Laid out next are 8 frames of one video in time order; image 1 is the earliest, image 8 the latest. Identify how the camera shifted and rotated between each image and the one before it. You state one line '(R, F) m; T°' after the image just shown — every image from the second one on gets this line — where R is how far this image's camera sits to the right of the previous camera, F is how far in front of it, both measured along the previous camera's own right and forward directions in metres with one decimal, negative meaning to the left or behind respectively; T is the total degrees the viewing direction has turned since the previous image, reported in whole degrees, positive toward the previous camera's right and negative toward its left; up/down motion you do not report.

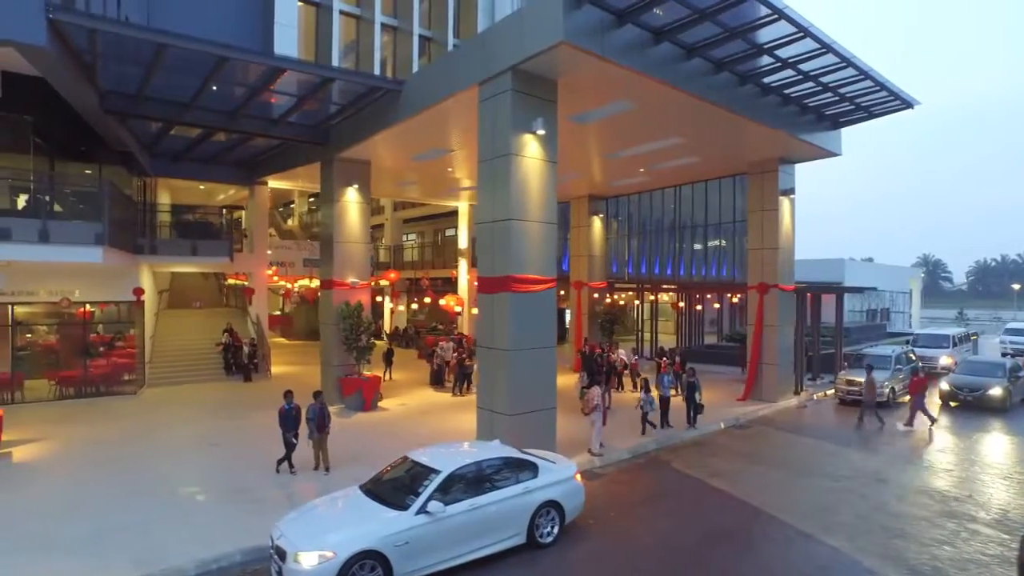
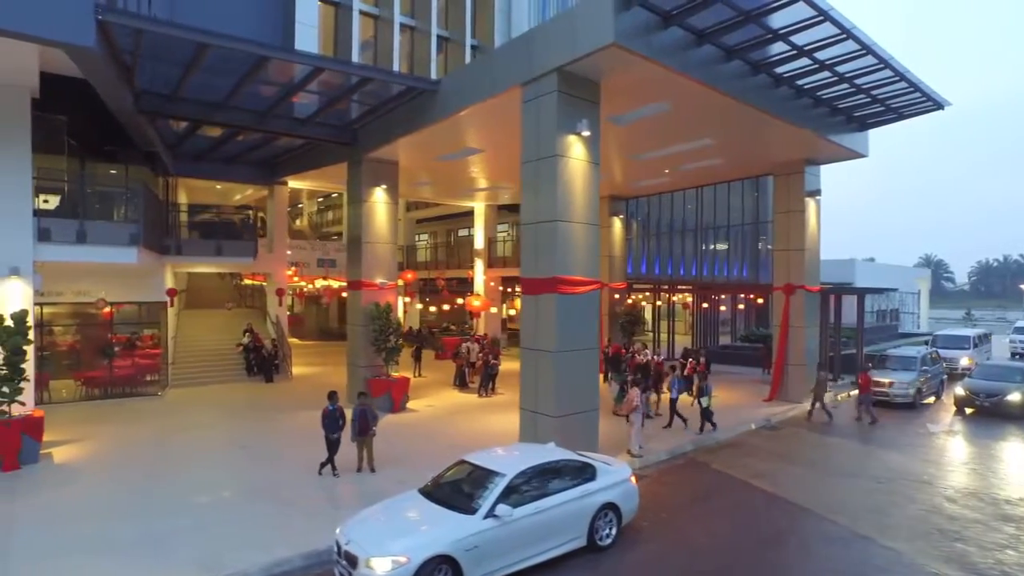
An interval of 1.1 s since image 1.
(-0.8, 0.0) m; 0°
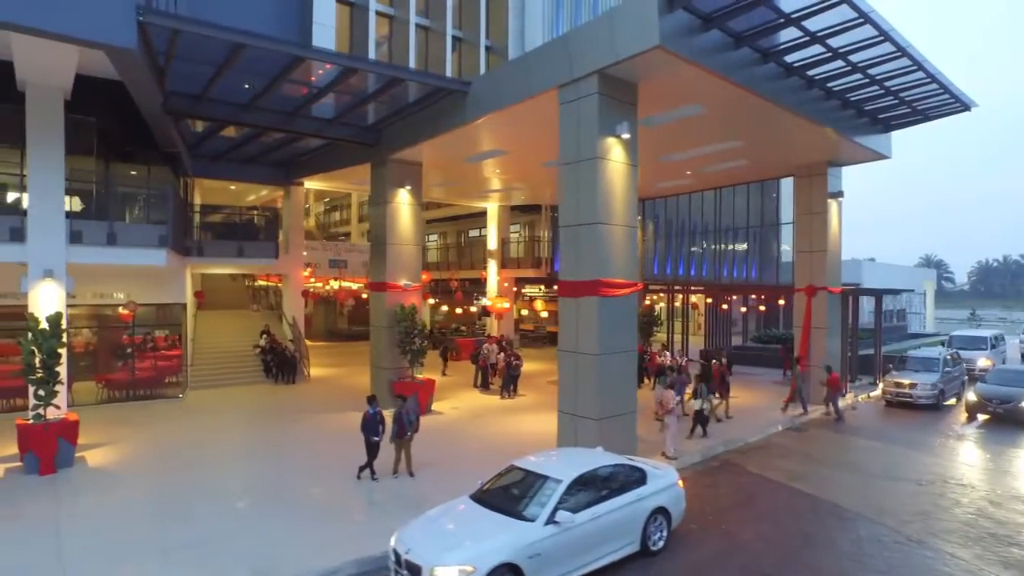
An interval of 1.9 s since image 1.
(-0.8, 0.0) m; 0°
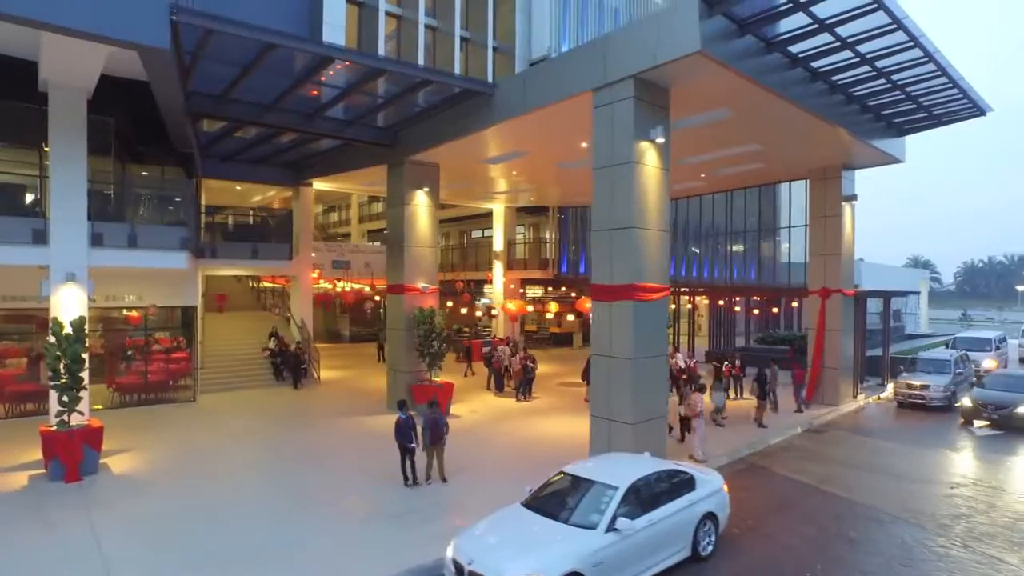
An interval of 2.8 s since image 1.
(-0.8, +0.1) m; +1°
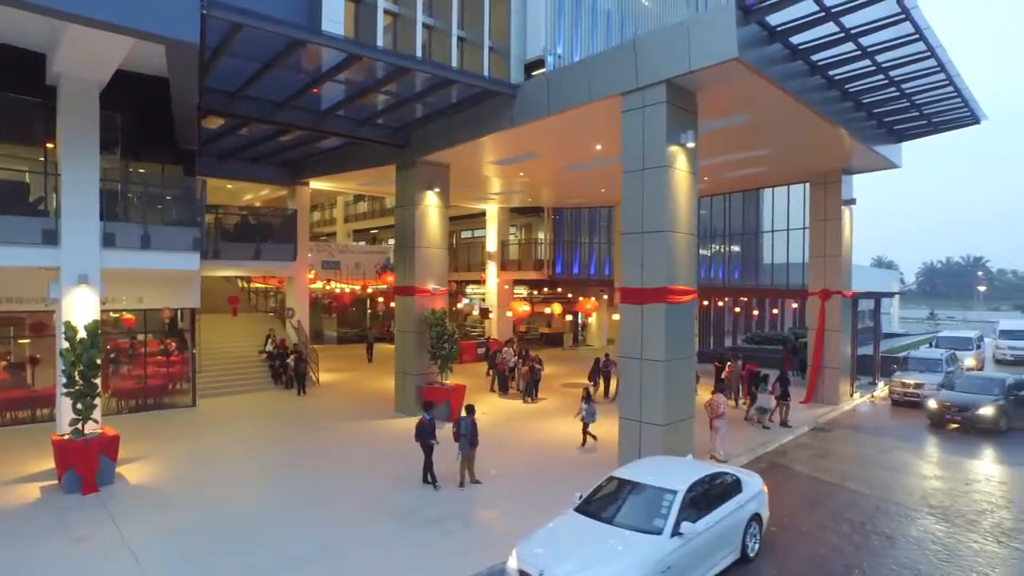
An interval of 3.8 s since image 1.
(-1.1, +0.1) m; +3°
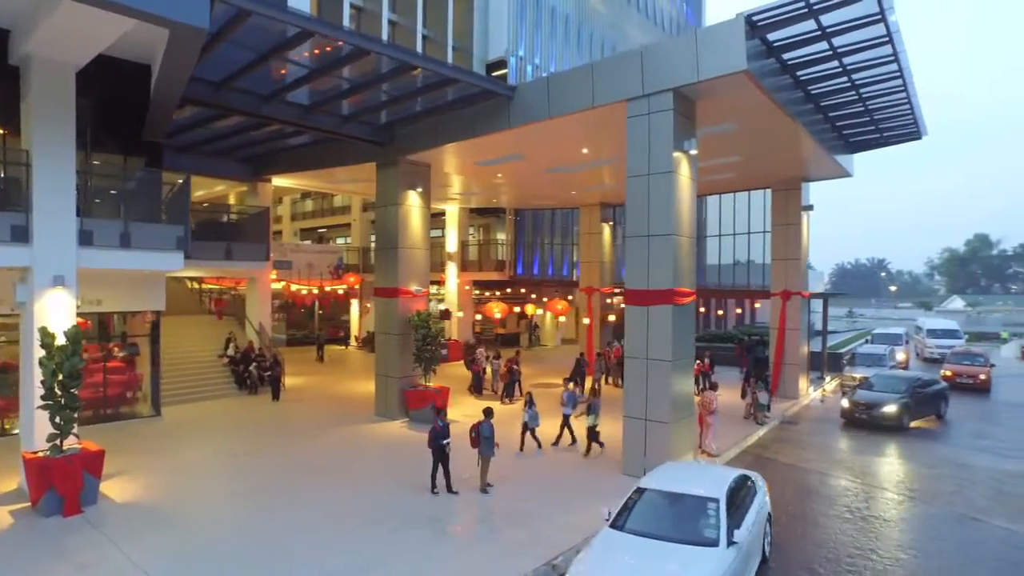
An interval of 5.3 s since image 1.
(-1.5, +0.1) m; +7°
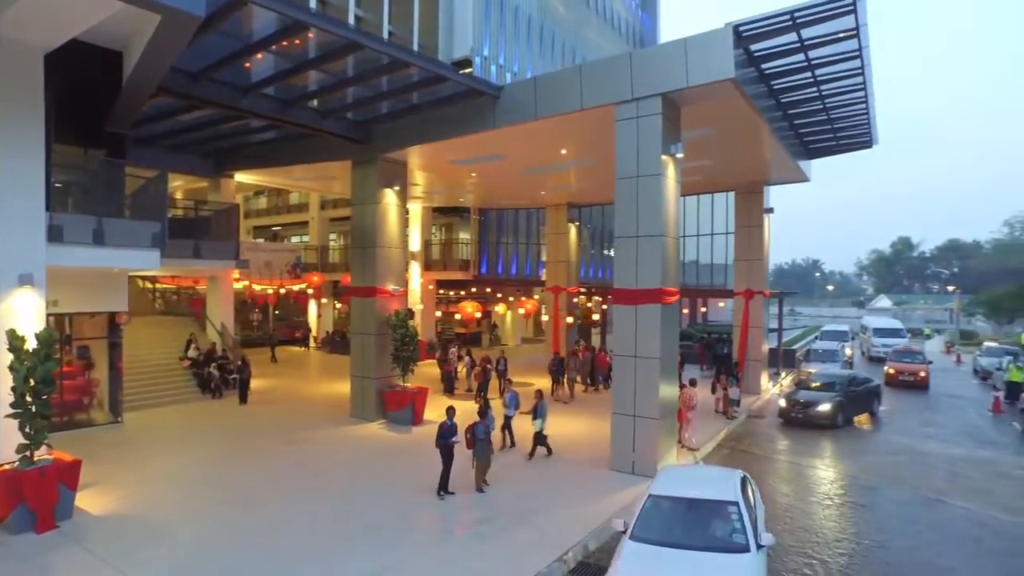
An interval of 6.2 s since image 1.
(-0.9, 0.0) m; +5°
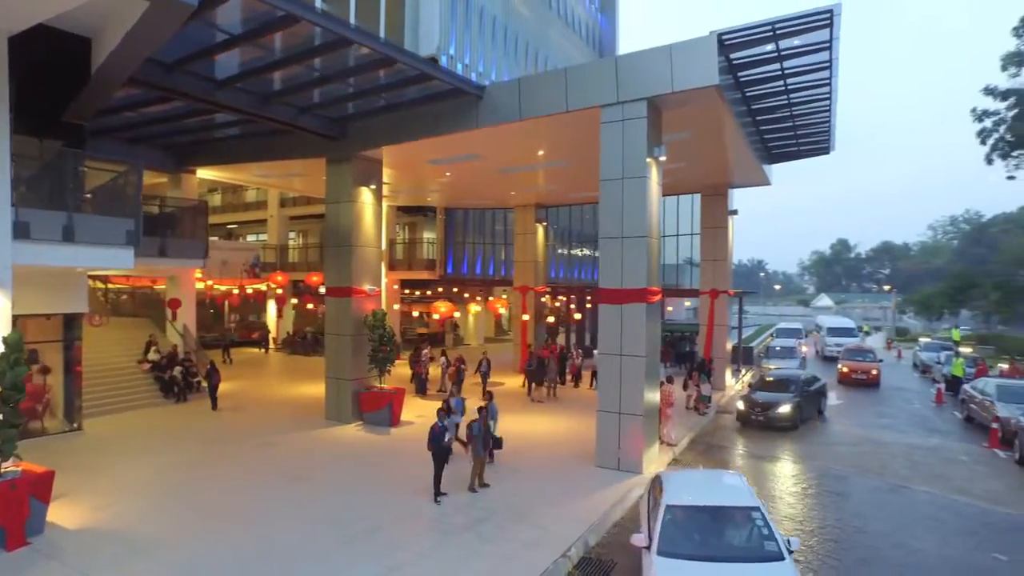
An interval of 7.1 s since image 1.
(-0.7, 0.0) m; +5°
